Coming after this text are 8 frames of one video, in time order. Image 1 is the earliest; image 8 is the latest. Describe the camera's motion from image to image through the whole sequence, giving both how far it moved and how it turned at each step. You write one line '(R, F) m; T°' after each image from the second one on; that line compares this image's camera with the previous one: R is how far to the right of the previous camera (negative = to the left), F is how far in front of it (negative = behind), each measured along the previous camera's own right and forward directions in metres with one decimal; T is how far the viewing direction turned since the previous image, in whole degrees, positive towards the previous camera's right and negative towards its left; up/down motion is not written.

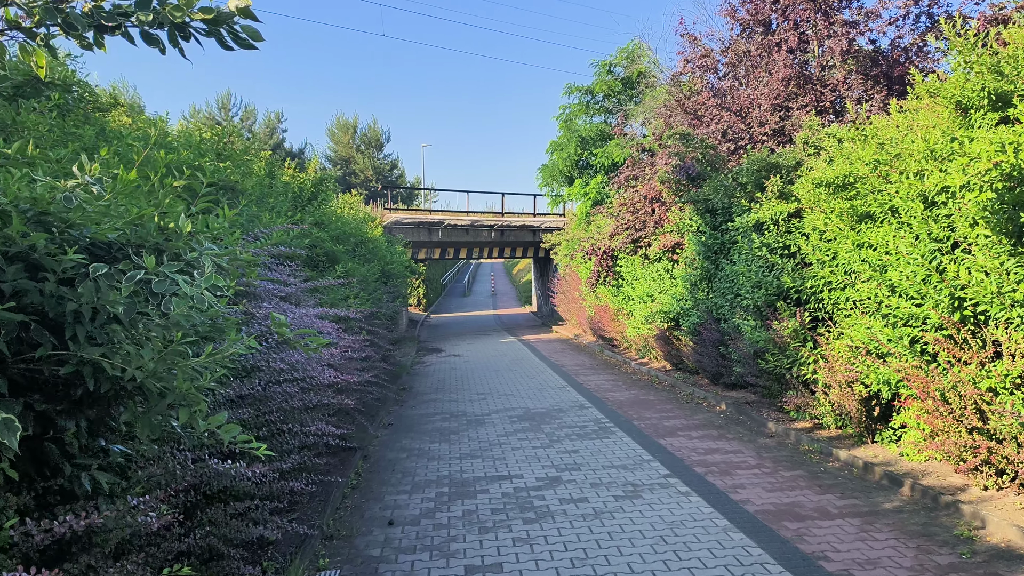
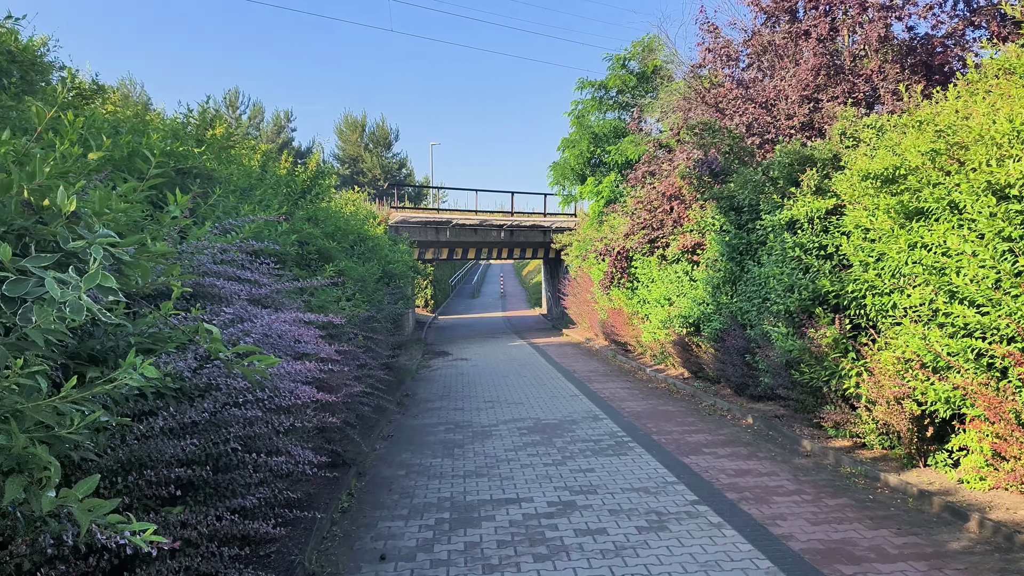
(0.0, +0.5) m; -1°
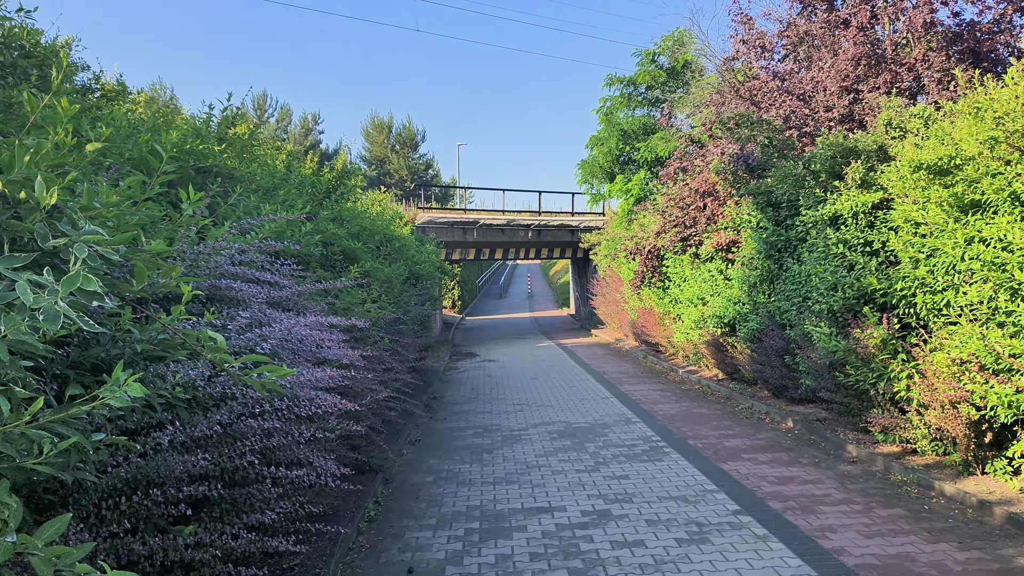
(0.0, +0.2) m; -2°
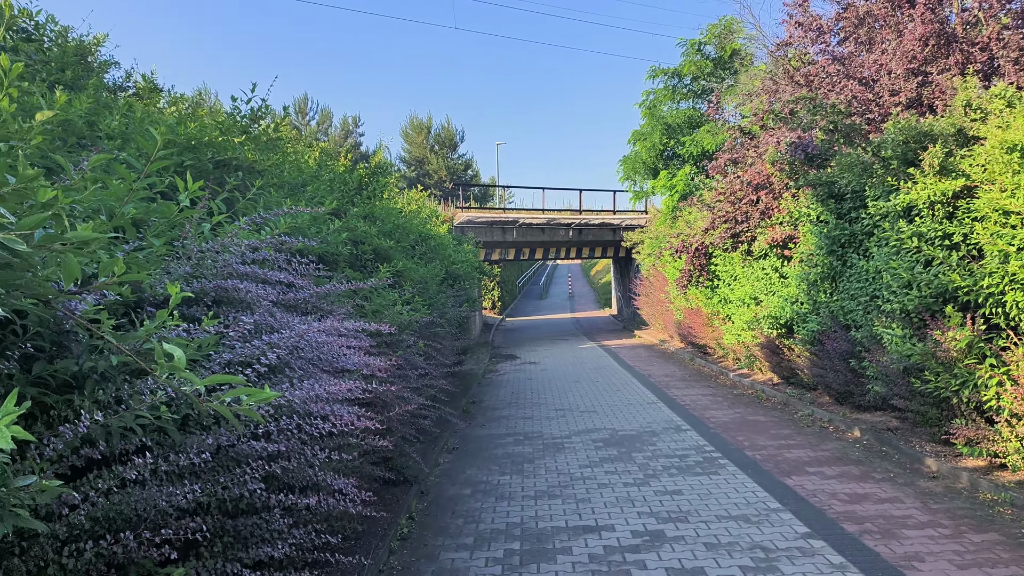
(0.0, +0.3) m; -3°
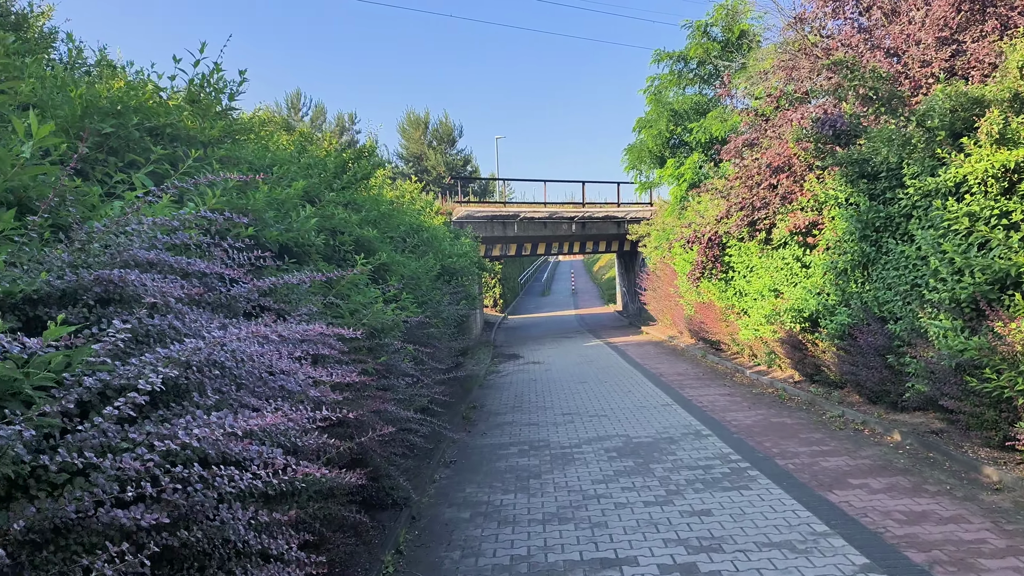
(0.0, +0.6) m; 0°
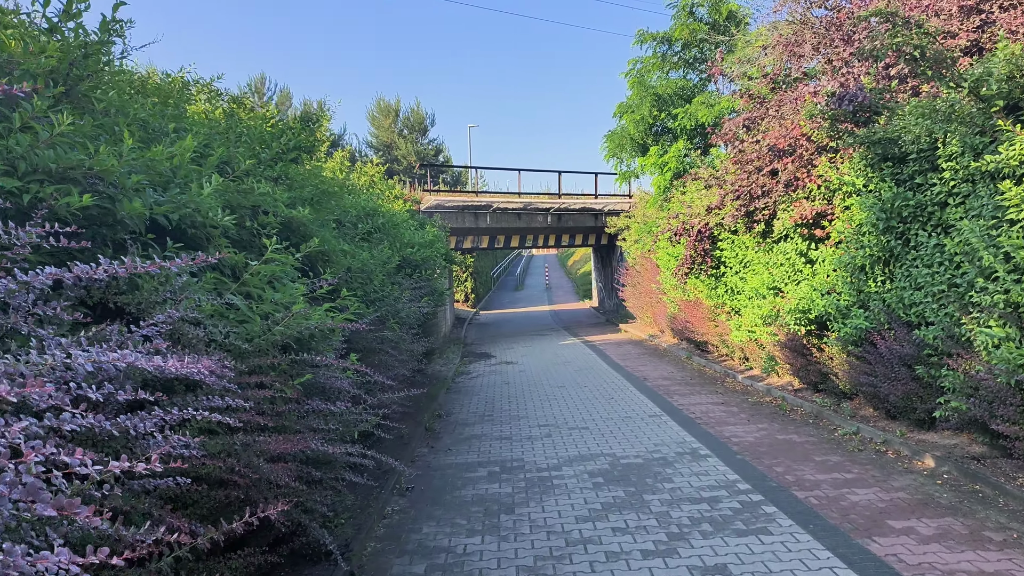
(0.0, +0.9) m; +2°
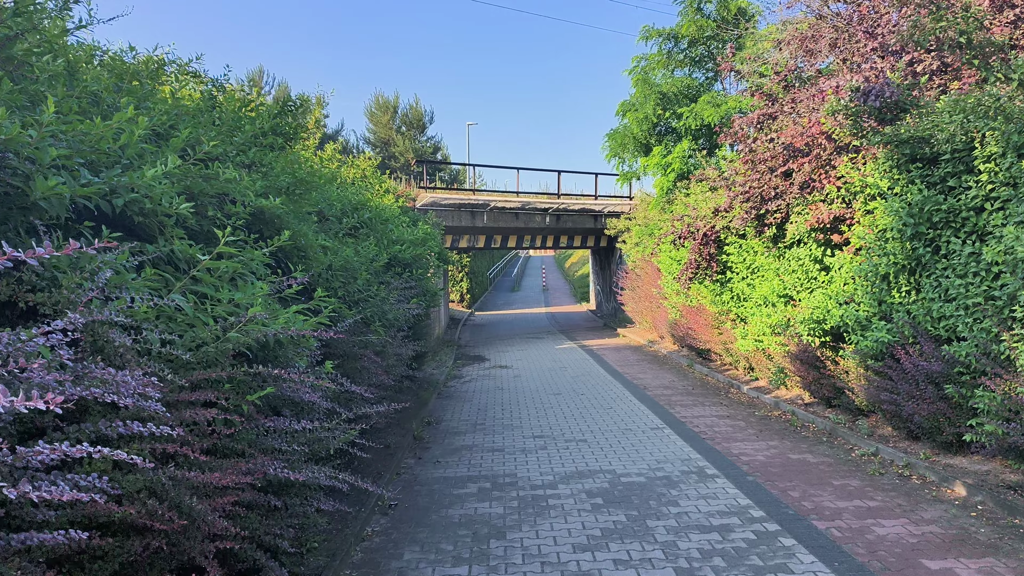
(0.0, +0.4) m; 0°
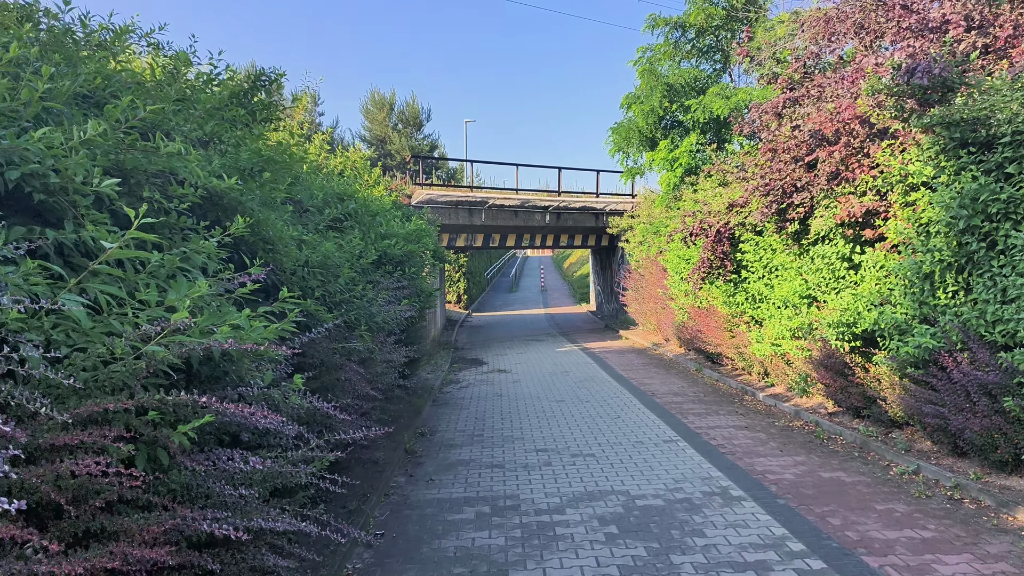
(0.0, +0.5) m; 0°
